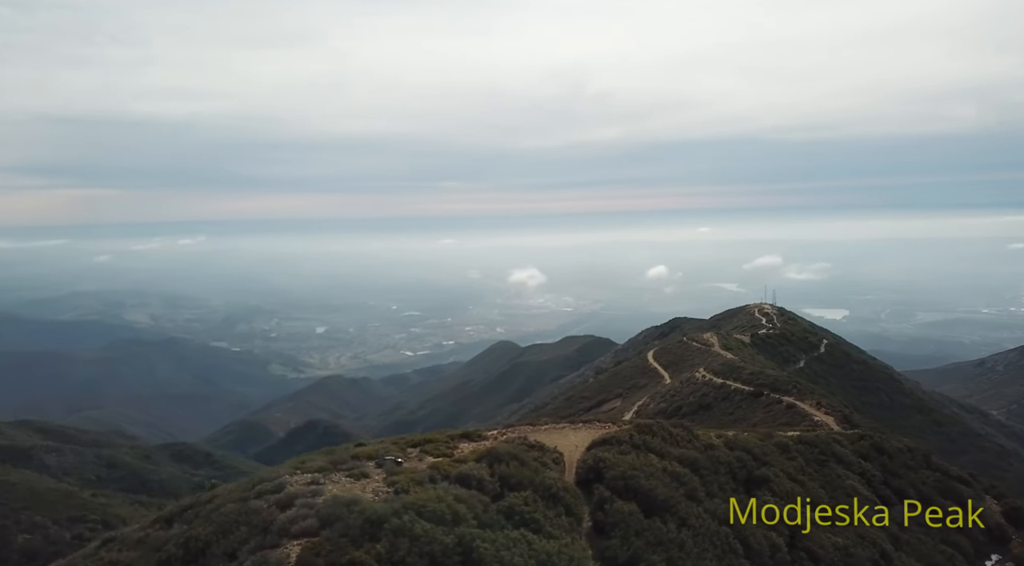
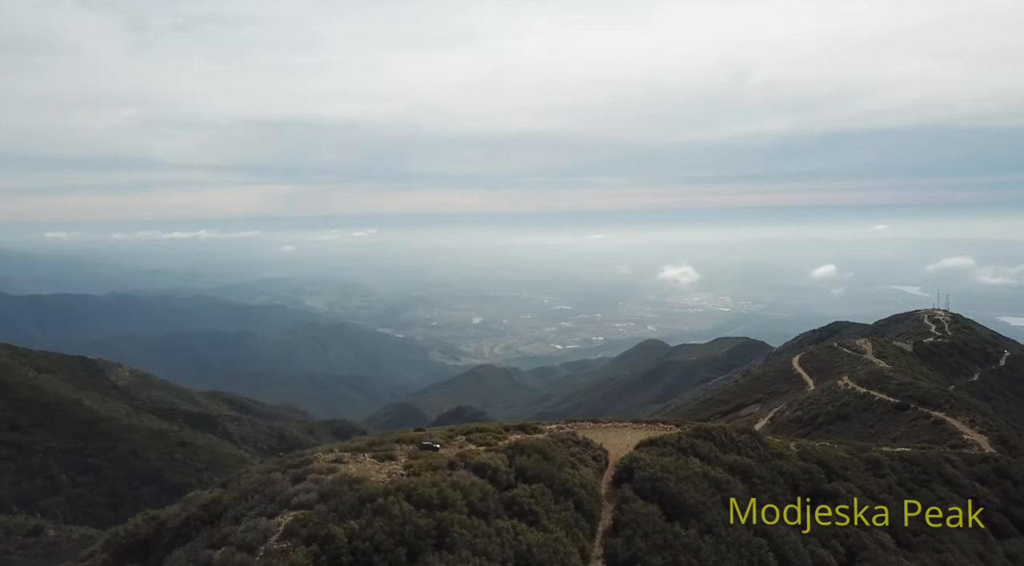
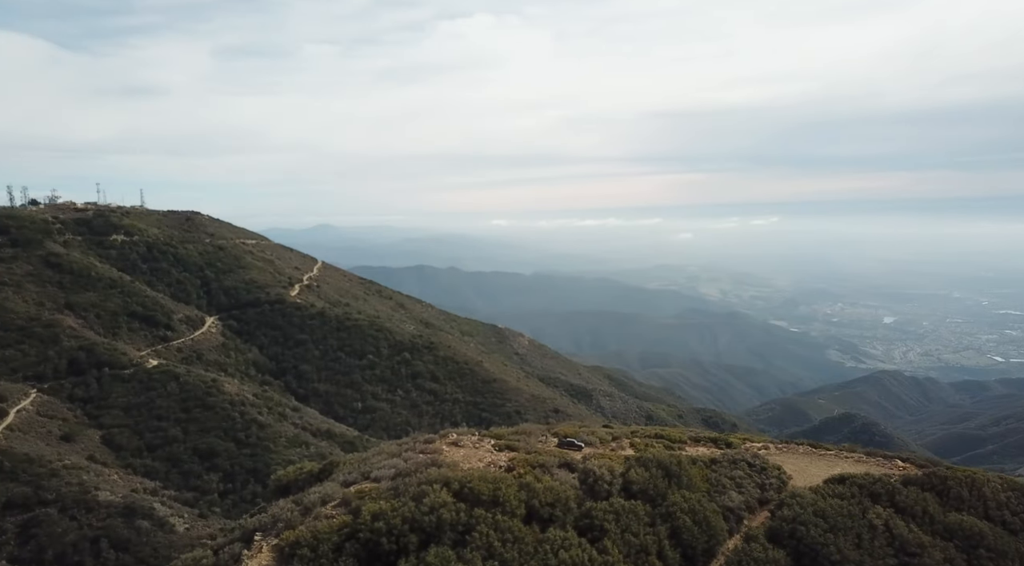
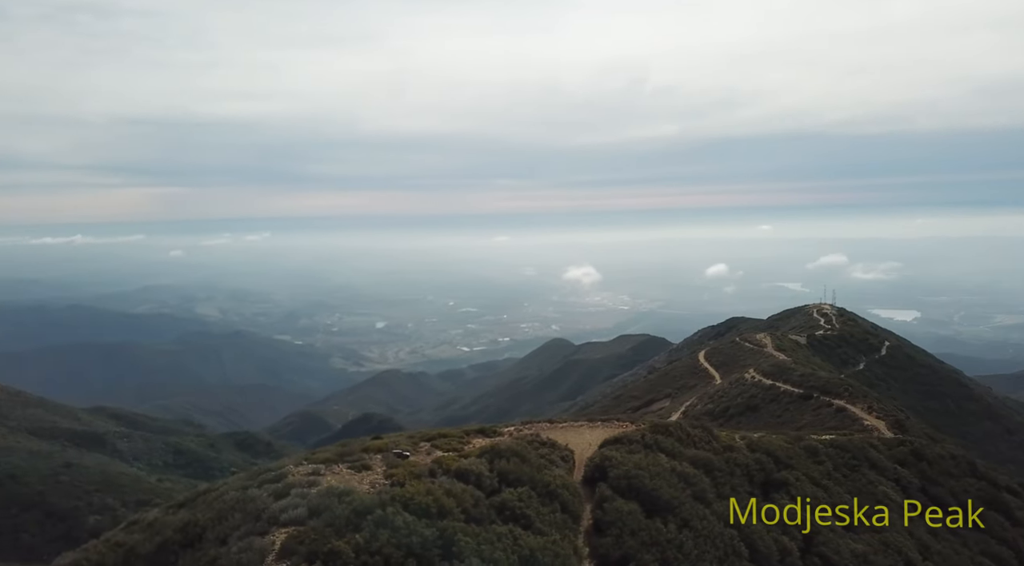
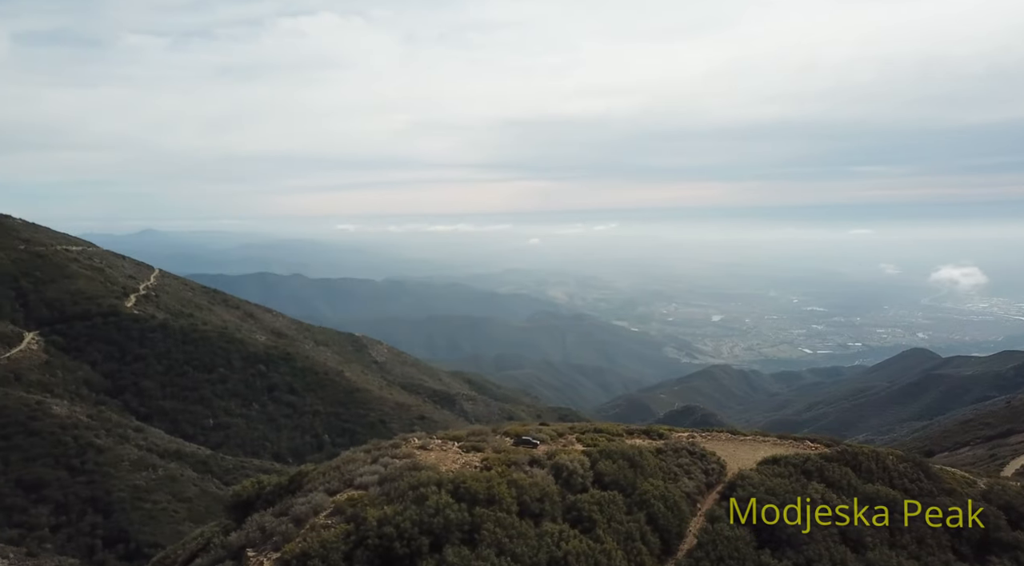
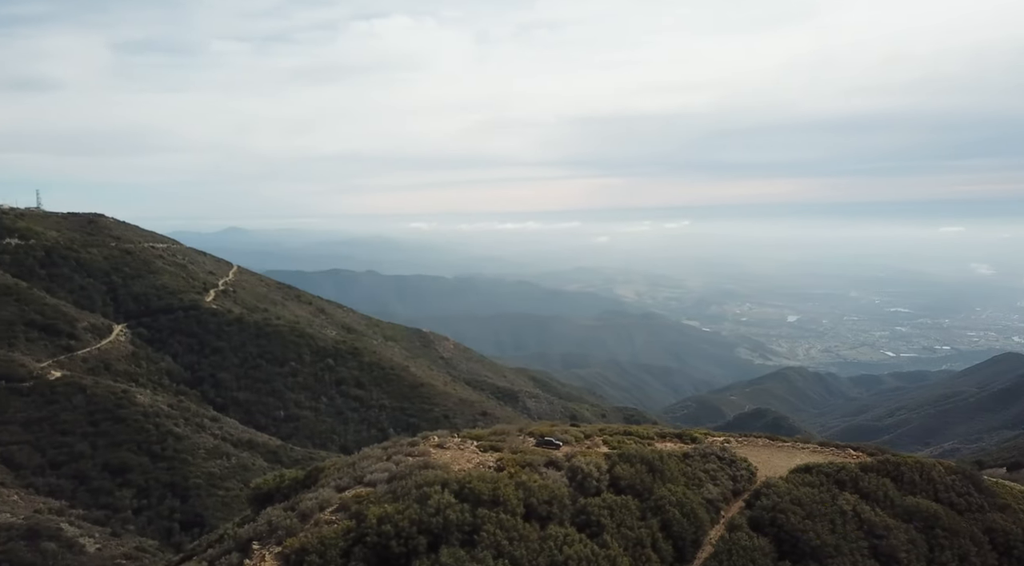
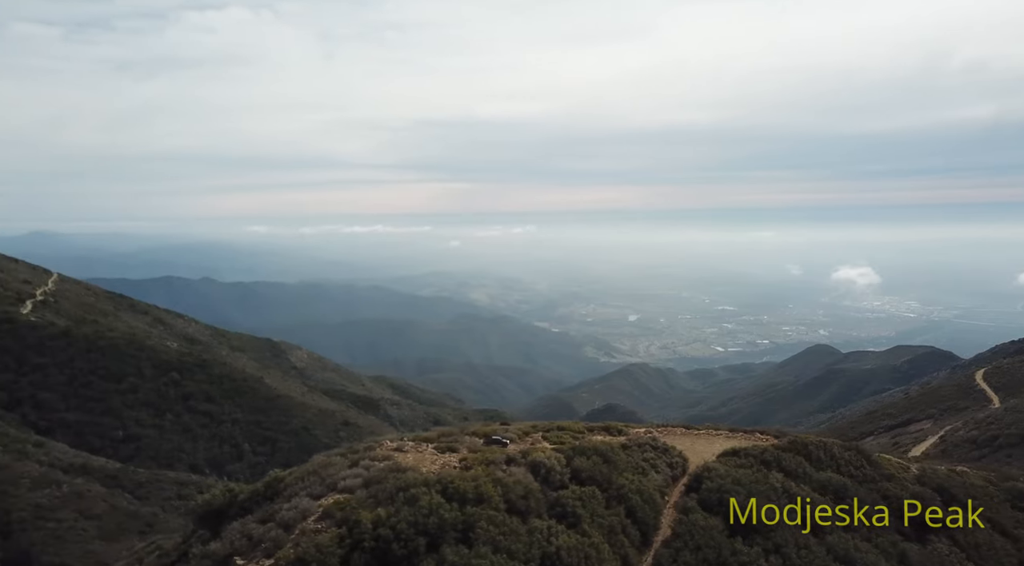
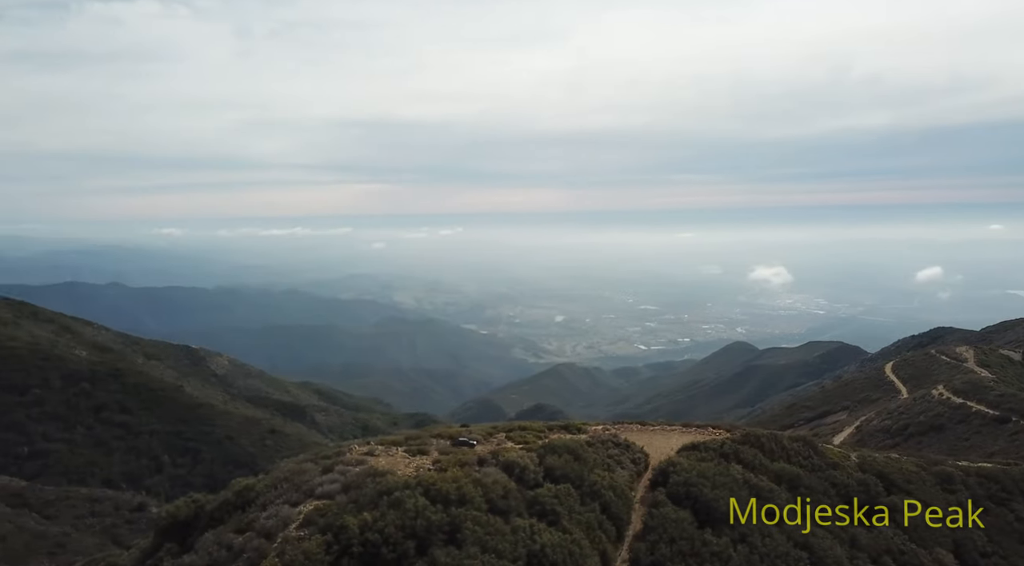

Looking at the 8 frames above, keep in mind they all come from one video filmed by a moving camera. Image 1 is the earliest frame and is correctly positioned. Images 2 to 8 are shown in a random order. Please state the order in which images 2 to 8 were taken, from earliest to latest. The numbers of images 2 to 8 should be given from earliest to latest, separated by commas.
4, 2, 8, 7, 5, 6, 3
